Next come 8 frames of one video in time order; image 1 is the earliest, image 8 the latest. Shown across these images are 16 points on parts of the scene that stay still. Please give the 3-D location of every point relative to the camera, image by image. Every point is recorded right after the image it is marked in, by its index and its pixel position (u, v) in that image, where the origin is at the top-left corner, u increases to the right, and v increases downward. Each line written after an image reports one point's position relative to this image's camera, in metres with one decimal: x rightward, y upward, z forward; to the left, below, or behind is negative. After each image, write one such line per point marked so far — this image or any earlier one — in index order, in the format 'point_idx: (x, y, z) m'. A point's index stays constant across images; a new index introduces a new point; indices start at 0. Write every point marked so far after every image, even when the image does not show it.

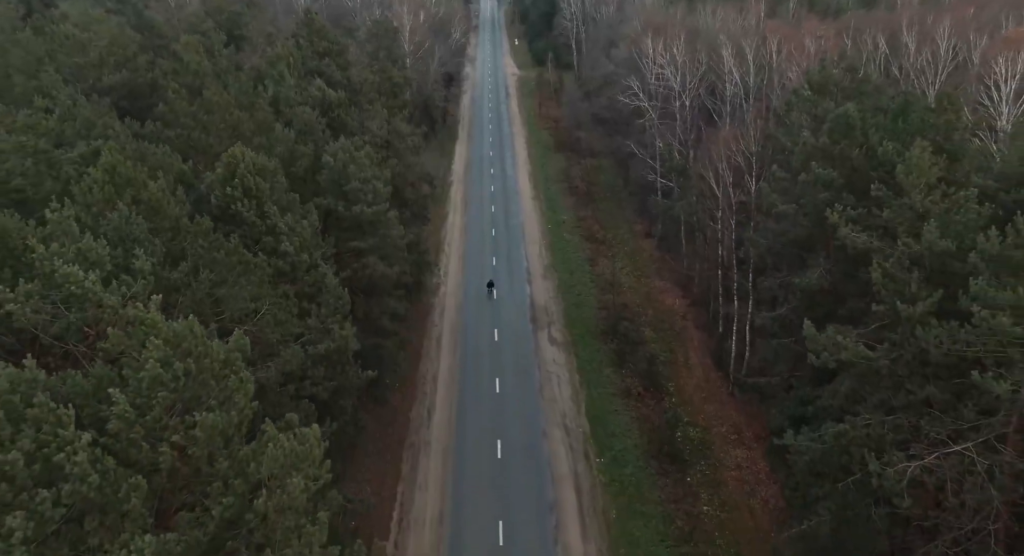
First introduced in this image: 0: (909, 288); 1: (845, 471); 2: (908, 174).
0: (+9.7, -0.3, +17.3) m
1: (+8.7, -5.0, +18.4) m
2: (+10.4, +2.7, +18.7) m
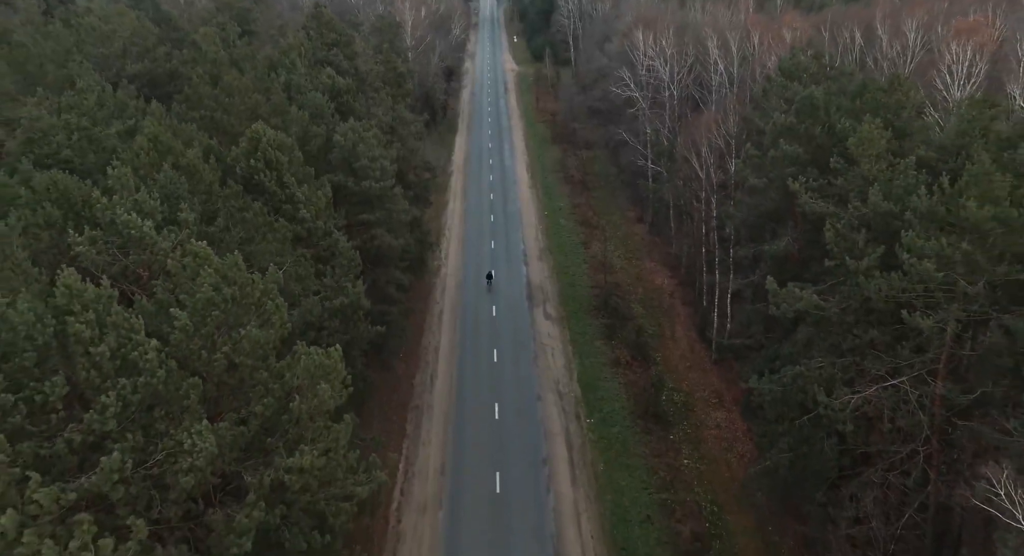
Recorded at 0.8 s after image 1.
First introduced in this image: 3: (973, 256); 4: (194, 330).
0: (+9.5, +0.9, +19.6) m
1: (+8.5, -3.8, +20.7) m
2: (+10.2, +3.9, +21.0) m
3: (+10.8, +0.4, +16.6) m
4: (-5.9, -1.0, +13.2) m
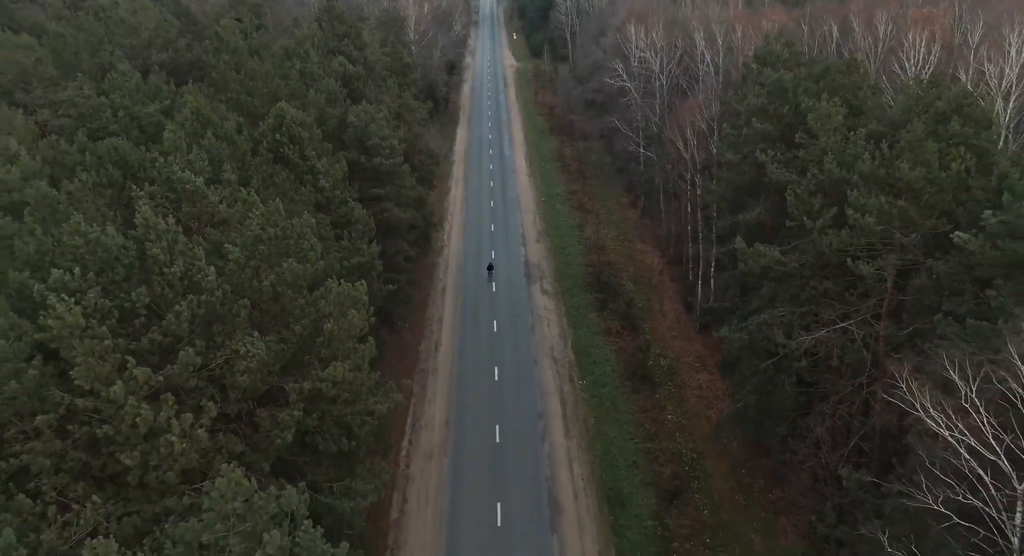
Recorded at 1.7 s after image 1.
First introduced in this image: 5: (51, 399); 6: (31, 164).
0: (+9.5, +2.2, +22.3) m
1: (+8.4, -2.5, +23.4) m
2: (+10.2, +5.2, +23.7) m
3: (+10.7, +1.8, +19.3) m
4: (-6.0, +0.3, +15.9) m
5: (-7.7, -2.1, +11.9) m
6: (-12.6, +2.9, +18.5) m
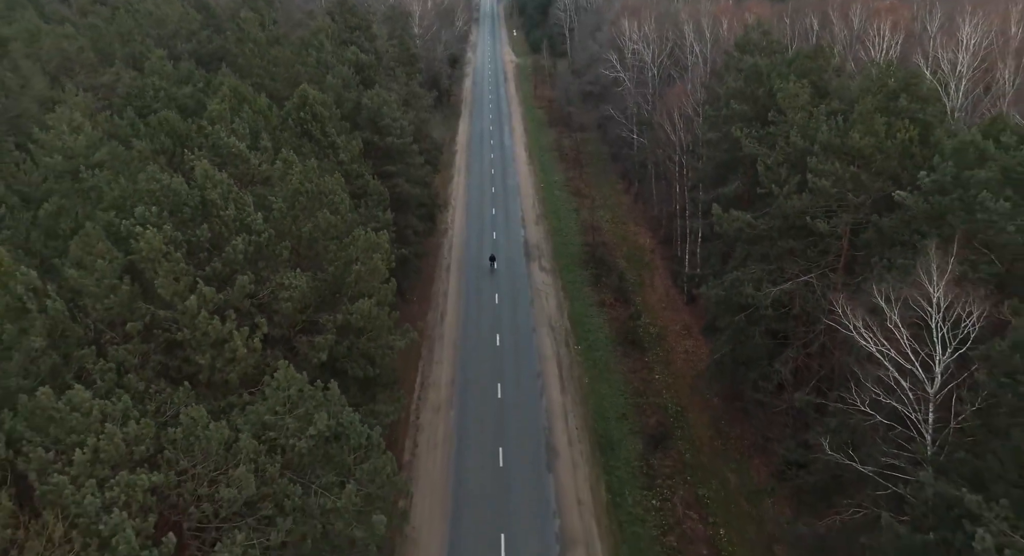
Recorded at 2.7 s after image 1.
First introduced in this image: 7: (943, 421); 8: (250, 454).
0: (+9.5, +3.6, +25.1) m
1: (+8.4, -1.1, +26.2) m
2: (+10.2, +6.6, +26.5) m
3: (+10.7, +3.1, +22.1) m
4: (-6.0, +1.7, +18.7) m
5: (-7.7, -0.7, +14.8) m
6: (-12.6, +4.3, +21.4) m
7: (+9.7, -3.3, +16.1) m
8: (-4.9, -3.3, +13.3) m
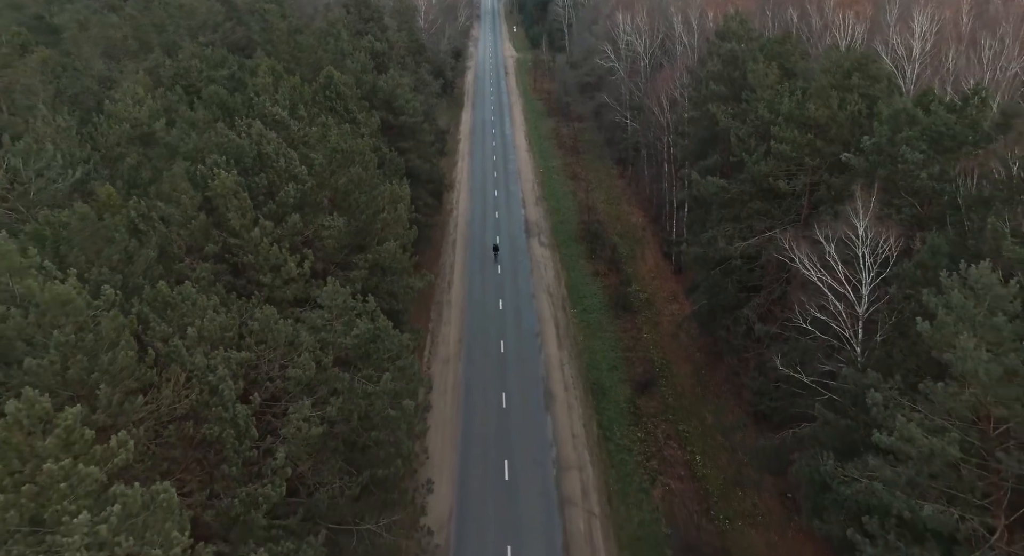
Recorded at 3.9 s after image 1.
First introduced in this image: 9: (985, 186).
0: (+9.6, +5.3, +28.6) m
1: (+8.5, +0.6, +29.7) m
2: (+10.3, +8.3, +30.0) m
3: (+10.8, +4.9, +25.6) m
4: (-5.9, +3.4, +22.2) m
5: (-7.6, +1.0, +18.3) m
6: (-12.5, +6.0, +24.9) m
7: (+9.8, -1.6, +19.6) m
8: (-4.8, -1.6, +16.9) m
9: (+12.0, +2.4, +18.1) m
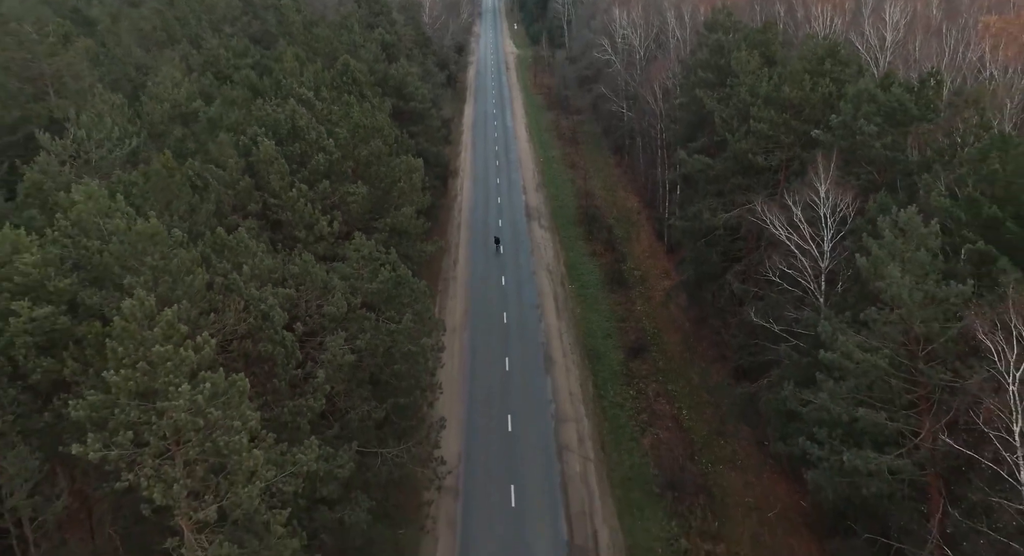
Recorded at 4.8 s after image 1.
0: (+9.7, +6.7, +31.3) m
1: (+8.6, +2.0, +32.4) m
2: (+10.4, +9.6, +32.7) m
3: (+10.9, +6.2, +28.3) m
4: (-5.8, +4.8, +24.9) m
5: (-7.5, +2.3, +21.0) m
6: (-12.4, +7.3, +27.5) m
7: (+9.9, -0.2, +22.3) m
8: (-4.7, -0.3, +19.6) m
9: (+12.1, +3.7, +20.8) m
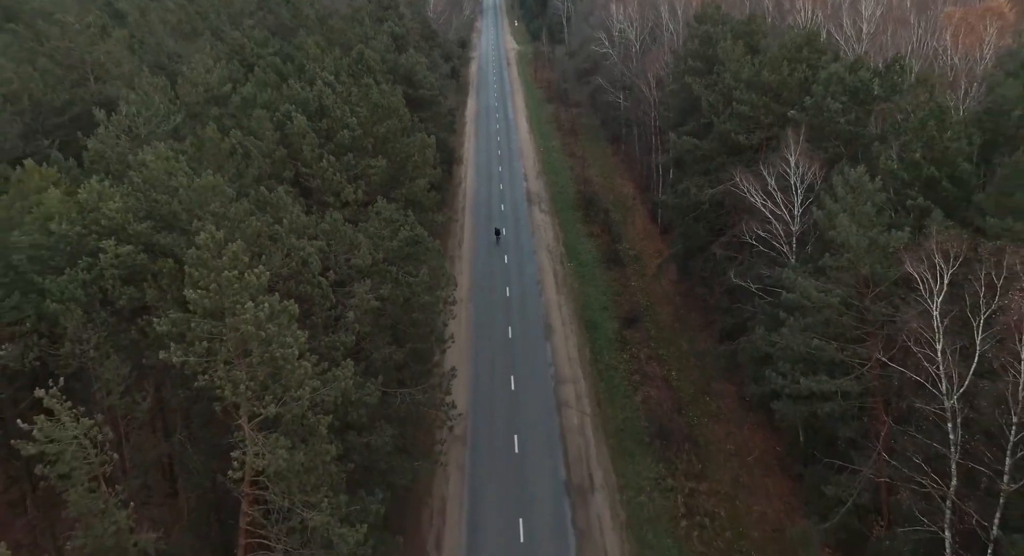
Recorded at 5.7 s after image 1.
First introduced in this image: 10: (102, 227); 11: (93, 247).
0: (+9.8, +8.0, +33.9) m
1: (+8.8, +3.3, +35.1) m
2: (+10.5, +11.0, +35.3) m
3: (+11.1, +7.6, +31.0) m
4: (-5.6, +6.1, +27.6) m
5: (-7.4, +3.7, +23.7) m
6: (-12.2, +8.7, +30.2) m
7: (+10.1, +1.1, +25.0) m
8: (-4.6, +1.0, +22.3) m
9: (+12.2, +5.0, +23.4) m
10: (-9.5, +1.2, +16.6) m
11: (-9.7, +0.7, +16.6) m
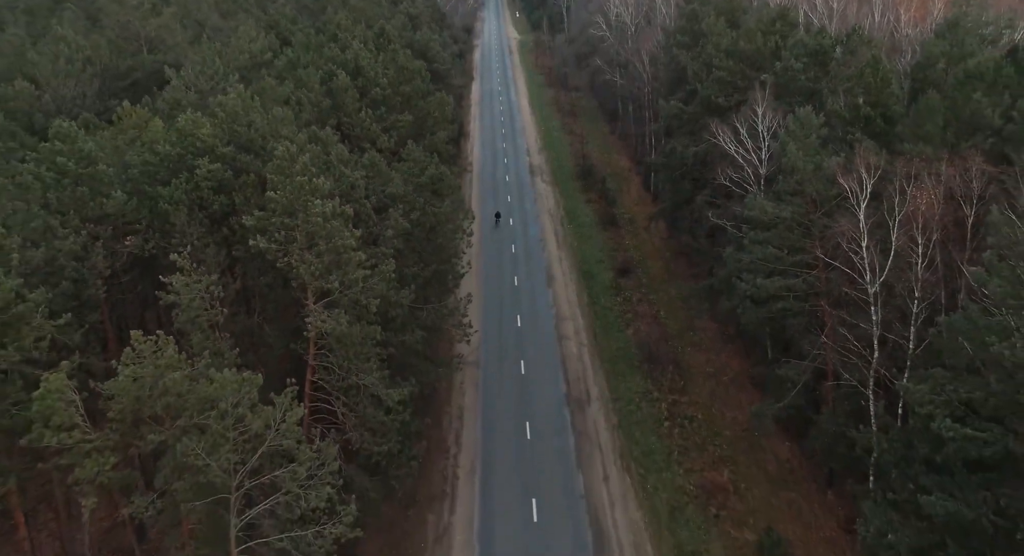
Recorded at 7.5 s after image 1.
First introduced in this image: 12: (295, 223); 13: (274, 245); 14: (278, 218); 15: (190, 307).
0: (+10.1, +10.8, +38.2) m
1: (+9.1, +6.1, +39.3) m
2: (+10.8, +13.7, +39.5) m
3: (+11.4, +10.2, +35.2) m
4: (-5.3, +8.8, +31.8) m
5: (-7.0, +6.3, +27.9) m
6: (-11.9, +11.4, +34.4) m
7: (+10.4, +3.8, +29.3) m
8: (-4.2, +3.6, +26.5) m
9: (+12.6, +7.7, +27.7) m
10: (-9.2, +3.8, +20.8) m
11: (-9.4, +3.3, +20.8) m
12: (-5.9, +1.5, +19.6) m
13: (-6.5, +0.9, +19.5) m
14: (-6.4, +1.7, +19.6) m
15: (-7.6, -0.7, +16.9) m
